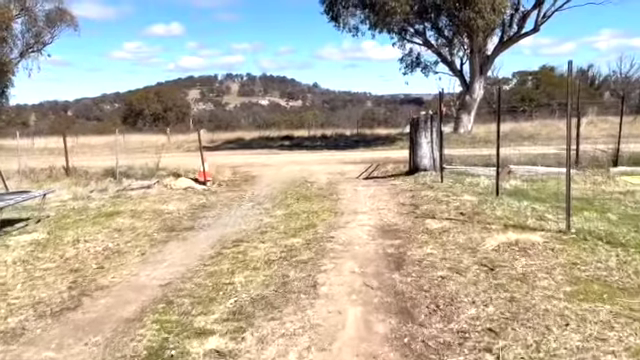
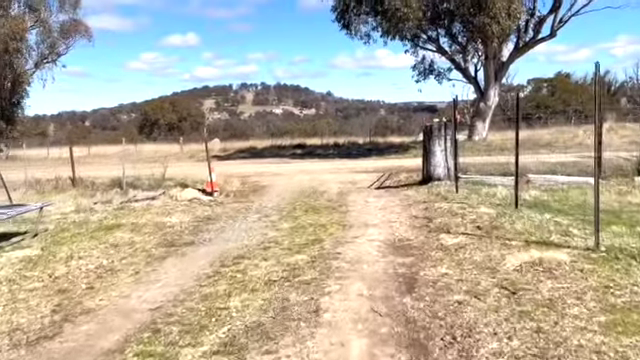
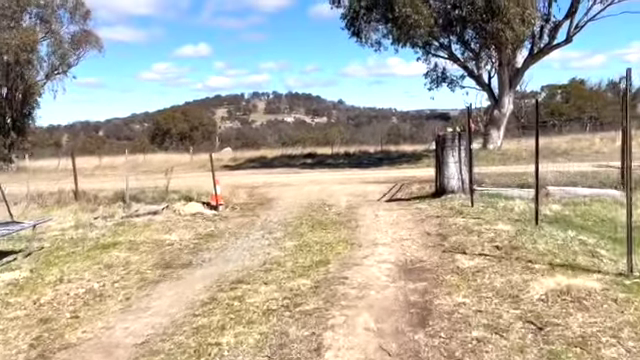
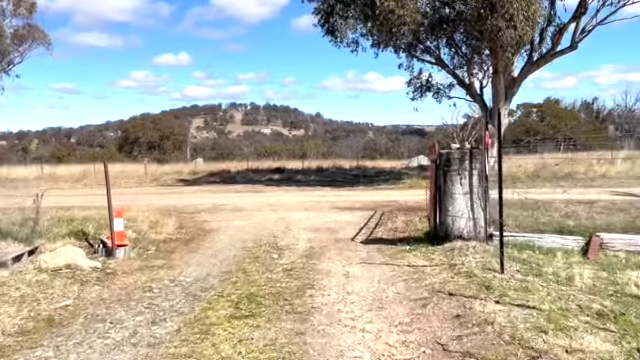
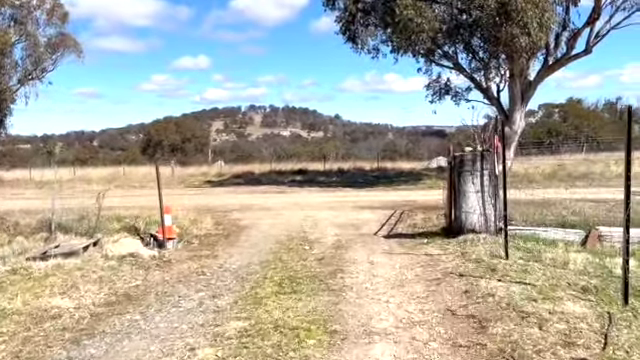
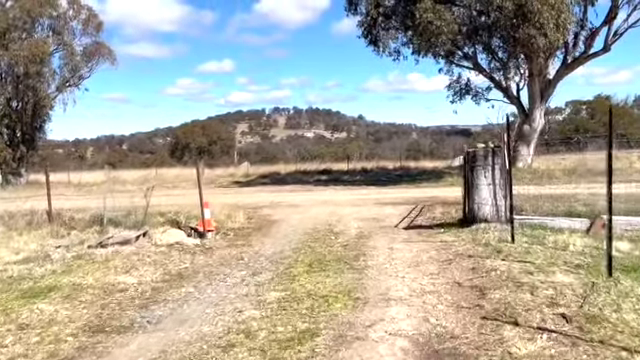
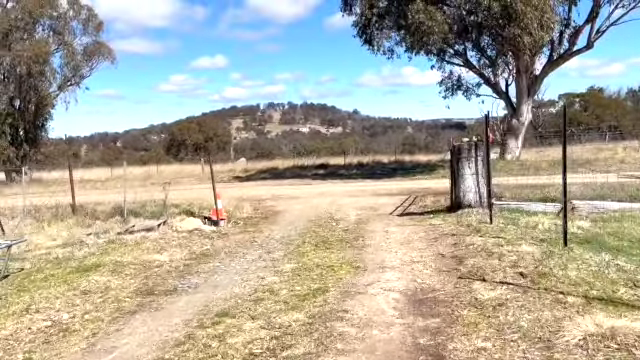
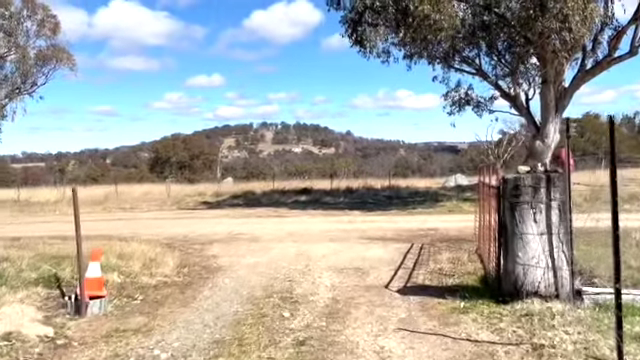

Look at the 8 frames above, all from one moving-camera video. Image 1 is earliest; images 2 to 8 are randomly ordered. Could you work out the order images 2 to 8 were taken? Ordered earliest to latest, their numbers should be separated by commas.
2, 3, 7, 6, 5, 4, 8
